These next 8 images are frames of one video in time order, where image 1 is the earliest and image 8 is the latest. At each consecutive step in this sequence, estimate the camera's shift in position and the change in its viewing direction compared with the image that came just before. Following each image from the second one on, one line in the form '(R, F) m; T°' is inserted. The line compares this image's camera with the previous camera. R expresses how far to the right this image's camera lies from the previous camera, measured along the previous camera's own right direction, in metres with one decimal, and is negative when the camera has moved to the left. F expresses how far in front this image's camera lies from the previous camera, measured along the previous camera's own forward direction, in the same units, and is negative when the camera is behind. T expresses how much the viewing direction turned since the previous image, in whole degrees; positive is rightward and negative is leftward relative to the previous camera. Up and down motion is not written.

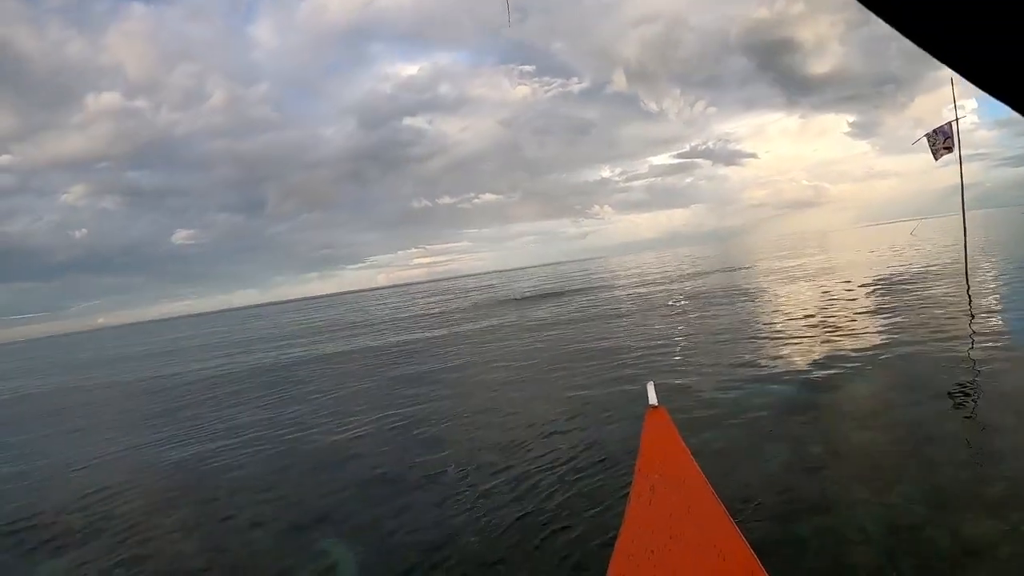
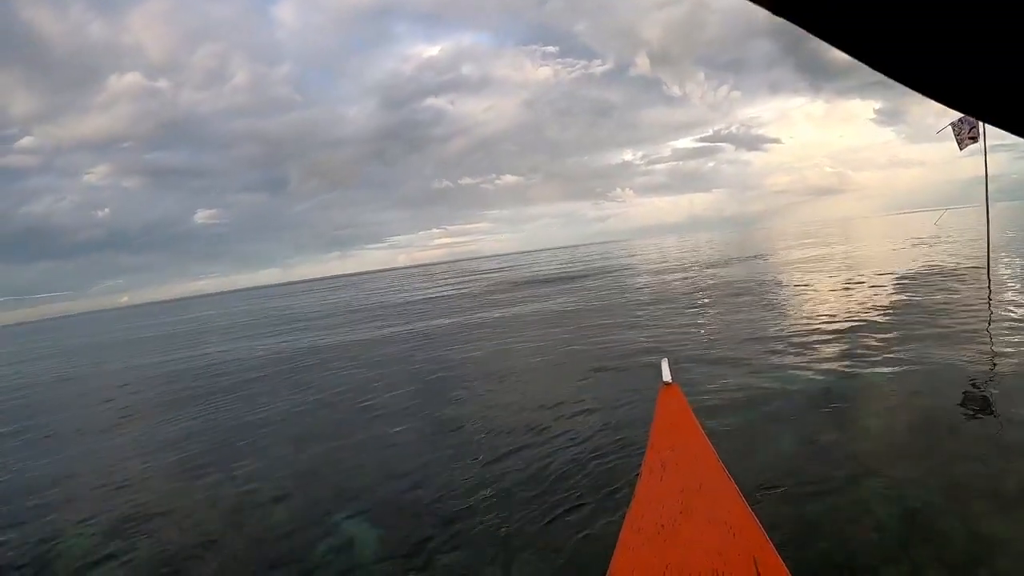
(0.0, -1.0) m; -2°
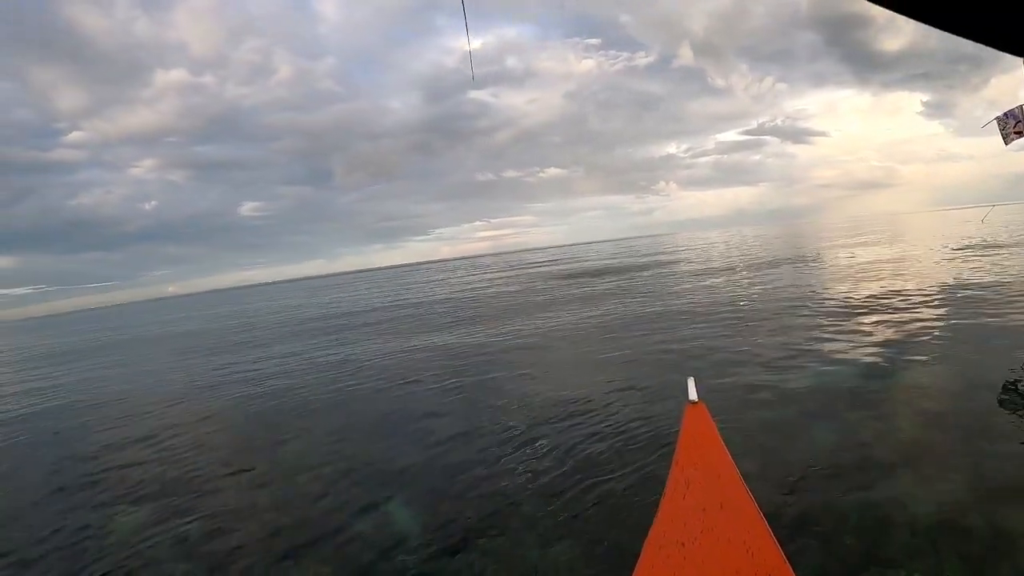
(+2.1, +0.6) m; -3°
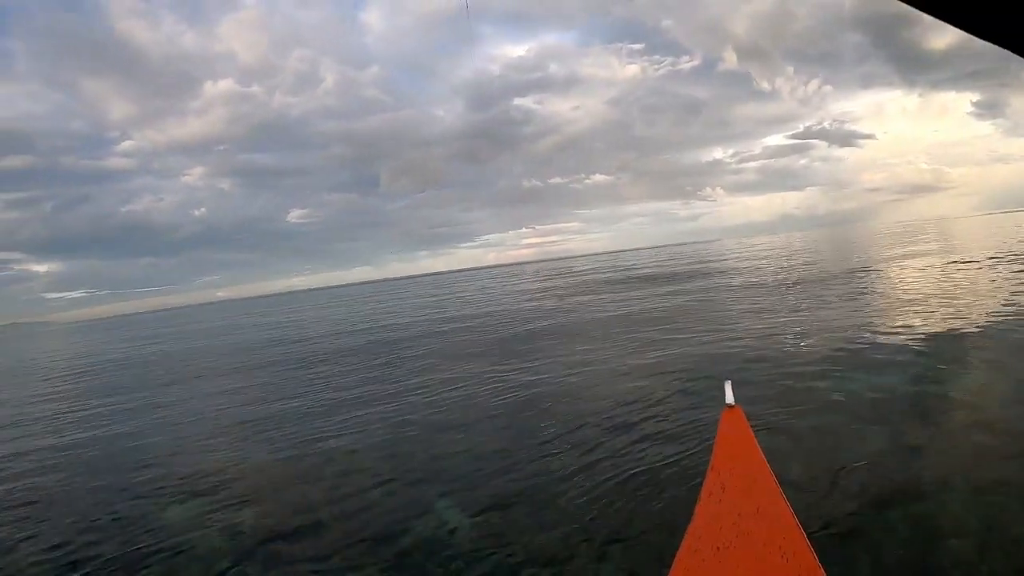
(+0.5, -0.5) m; -3°
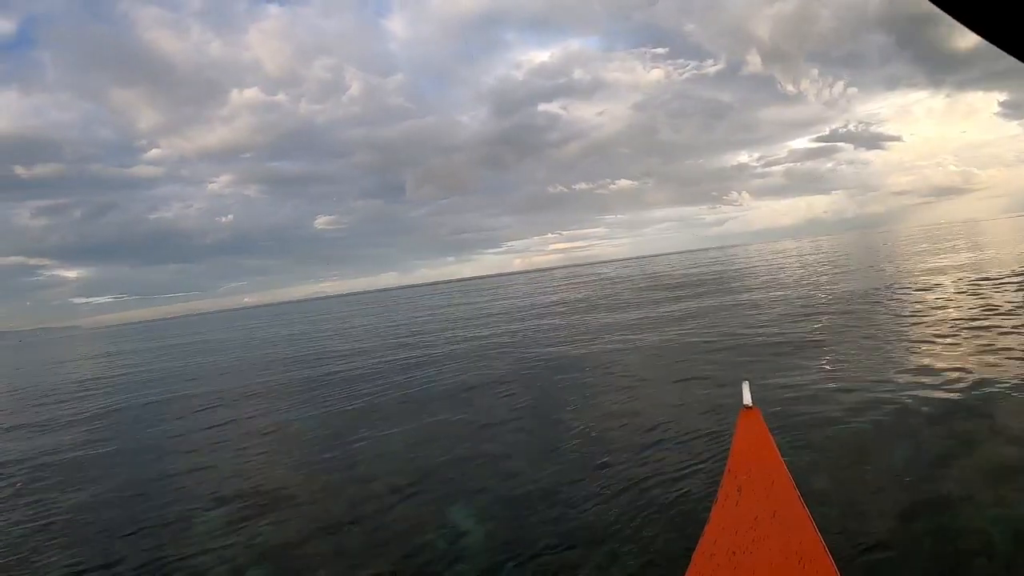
(+0.4, -0.4) m; -2°
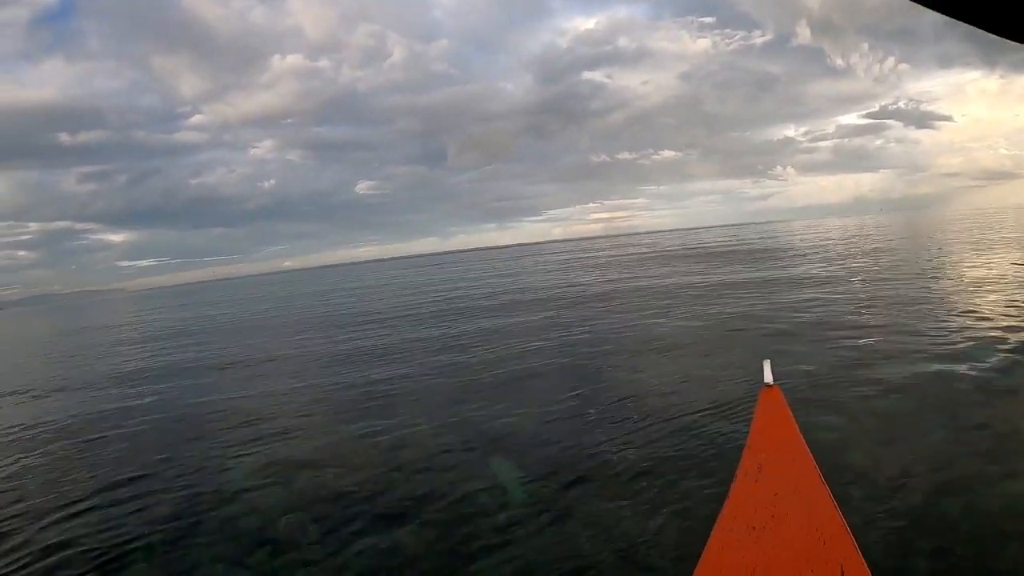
(+0.5, -1.3) m; -3°
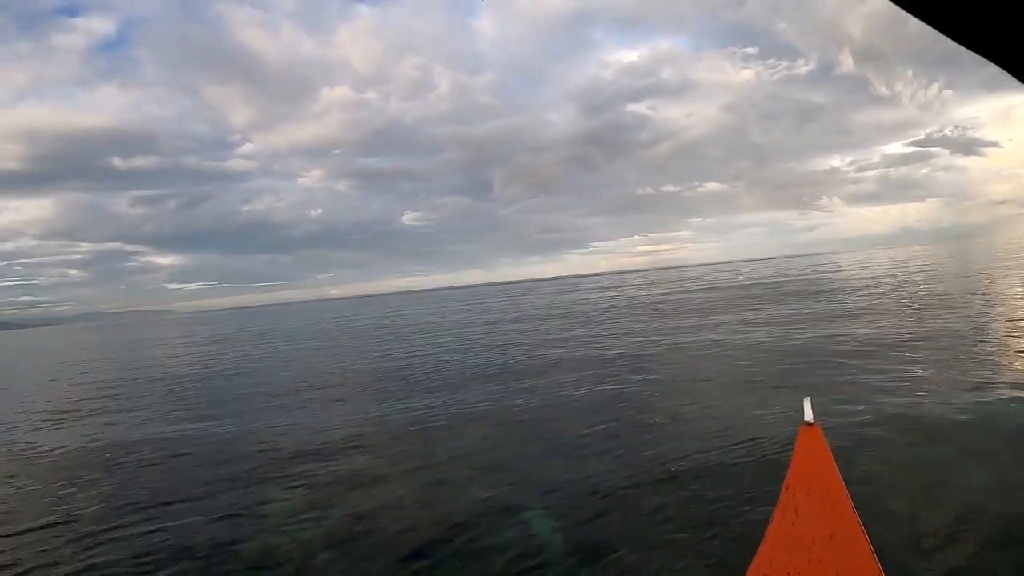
(-0.3, -0.9) m; -3°
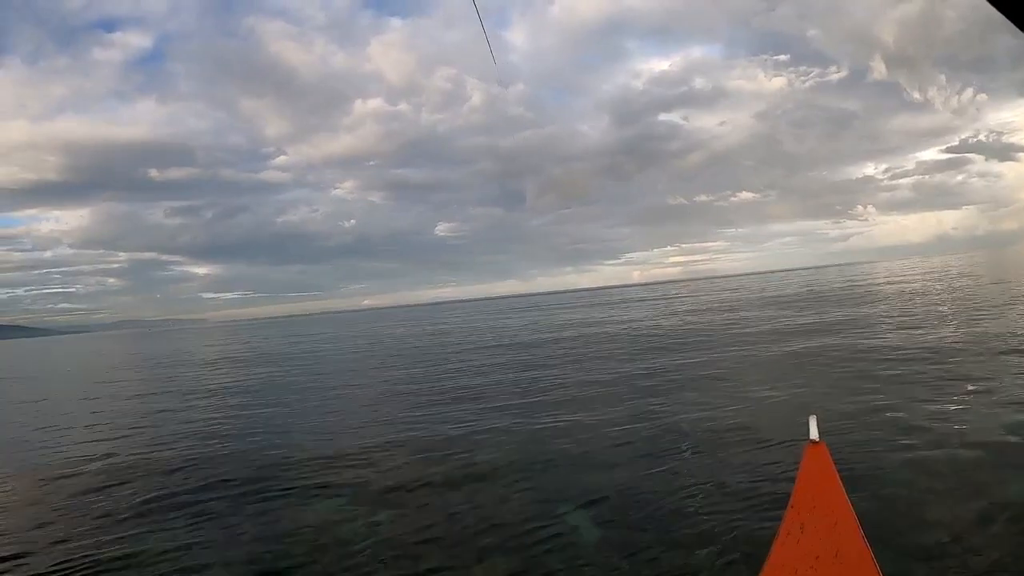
(-0.3, -1.0) m; -3°
